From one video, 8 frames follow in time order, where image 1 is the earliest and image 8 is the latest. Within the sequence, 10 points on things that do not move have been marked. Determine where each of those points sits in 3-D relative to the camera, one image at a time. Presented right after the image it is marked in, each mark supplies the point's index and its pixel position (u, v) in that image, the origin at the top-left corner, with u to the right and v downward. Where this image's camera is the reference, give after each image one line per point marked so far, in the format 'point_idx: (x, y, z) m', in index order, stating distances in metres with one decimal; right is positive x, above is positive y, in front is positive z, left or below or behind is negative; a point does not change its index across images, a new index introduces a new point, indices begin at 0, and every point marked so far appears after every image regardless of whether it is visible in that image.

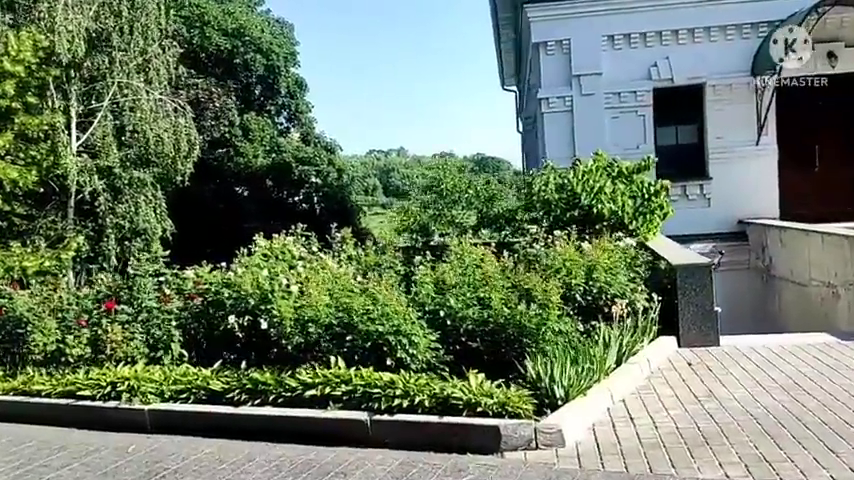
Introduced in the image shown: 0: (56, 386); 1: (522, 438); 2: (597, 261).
0: (-2.9, -1.1, +6.1) m
1: (+0.5, -1.1, +4.4) m
2: (+1.4, -0.2, +6.5) m
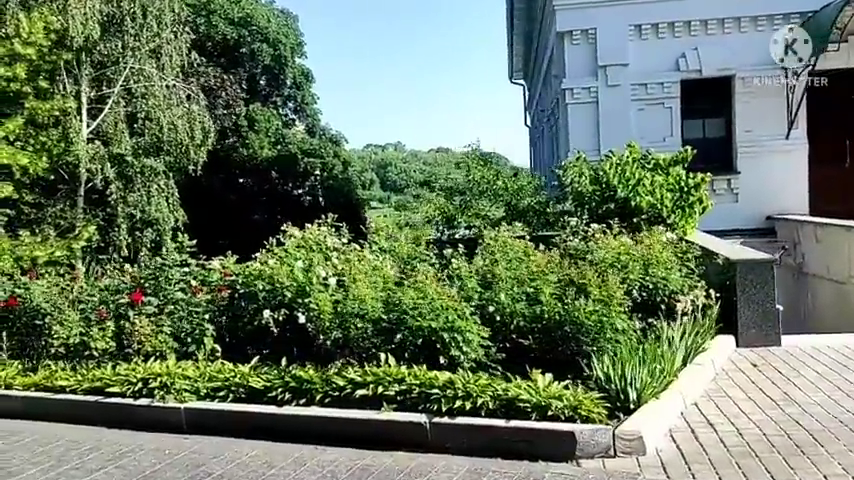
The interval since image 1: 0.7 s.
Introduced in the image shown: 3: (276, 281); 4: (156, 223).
0: (-2.5, -1.0, +5.8) m
1: (+0.9, -1.1, +4.1) m
2: (+1.8, -0.1, +6.2) m
3: (-1.2, -0.3, +6.4) m
4: (-4.5, +0.3, +13.2) m
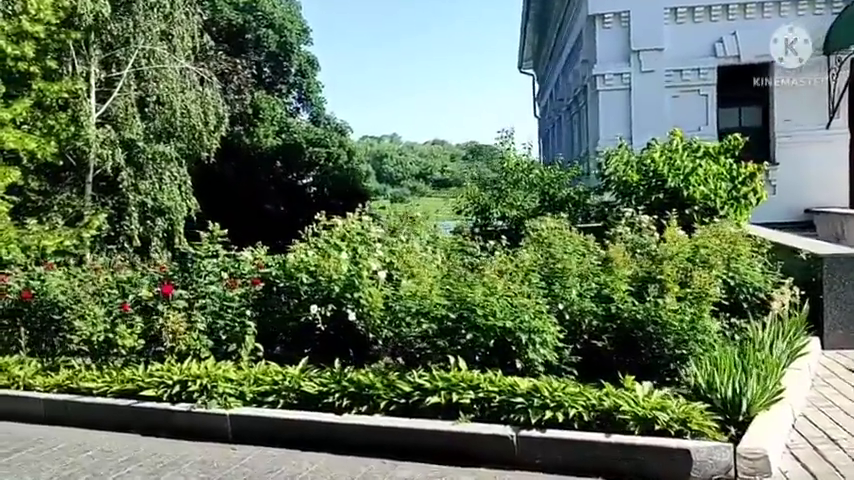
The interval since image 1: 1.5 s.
0: (-2.1, -1.0, +5.2) m
1: (+1.3, -1.0, +3.6) m
2: (+2.2, -0.1, +5.7) m
3: (-0.8, -0.3, +5.8) m
4: (-4.1, +0.5, +12.6) m
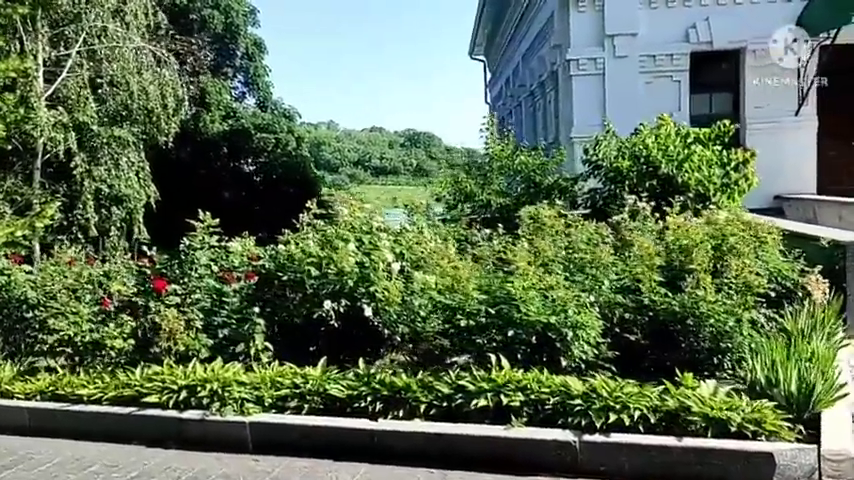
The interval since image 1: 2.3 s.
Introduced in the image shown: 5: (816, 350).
0: (-1.9, -0.9, +4.8) m
1: (+1.6, -1.0, +3.4) m
2: (+2.3, 0.0, +5.5) m
3: (-0.7, -0.2, +5.4) m
4: (-4.5, +0.6, +11.9) m
5: (+2.1, -0.6, +4.4) m
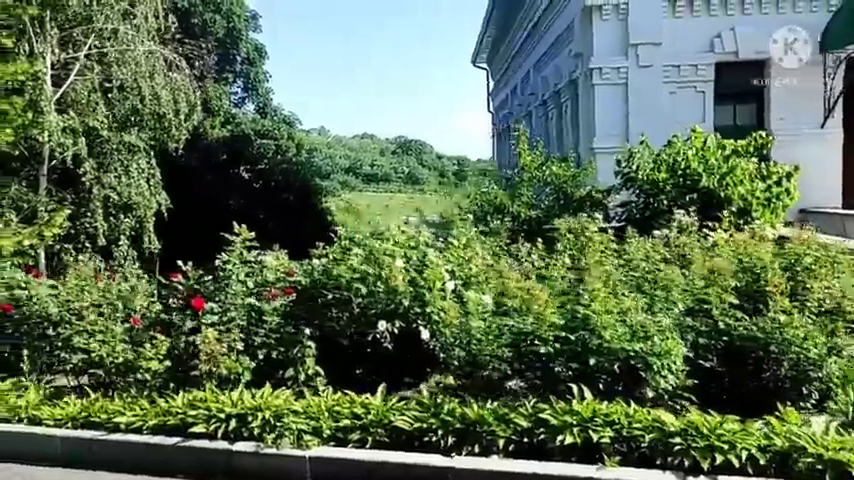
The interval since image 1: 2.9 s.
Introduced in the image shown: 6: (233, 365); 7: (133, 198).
0: (-1.6, -1.0, +4.4) m
1: (+2.0, -1.1, +3.1) m
2: (+2.7, -0.1, +5.3) m
3: (-0.3, -0.3, +5.1) m
4: (-4.3, +0.5, +11.6) m
5: (+2.5, -0.7, +4.1) m
6: (-1.2, -0.8, +4.9) m
7: (-4.3, +0.6, +11.5) m
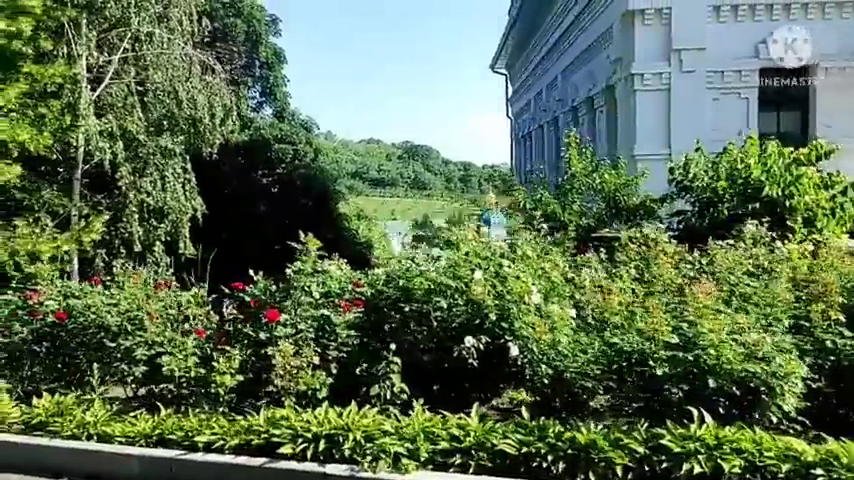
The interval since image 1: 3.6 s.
0: (-1.1, -1.1, +4.2) m
1: (+2.5, -1.1, +2.8) m
2: (+3.2, -0.2, +5.0) m
3: (+0.2, -0.4, +4.9) m
4: (-3.7, +0.4, +11.4) m
5: (+3.0, -0.8, +3.9) m
6: (-0.7, -0.8, +4.7) m
7: (-3.7, +0.5, +11.3) m
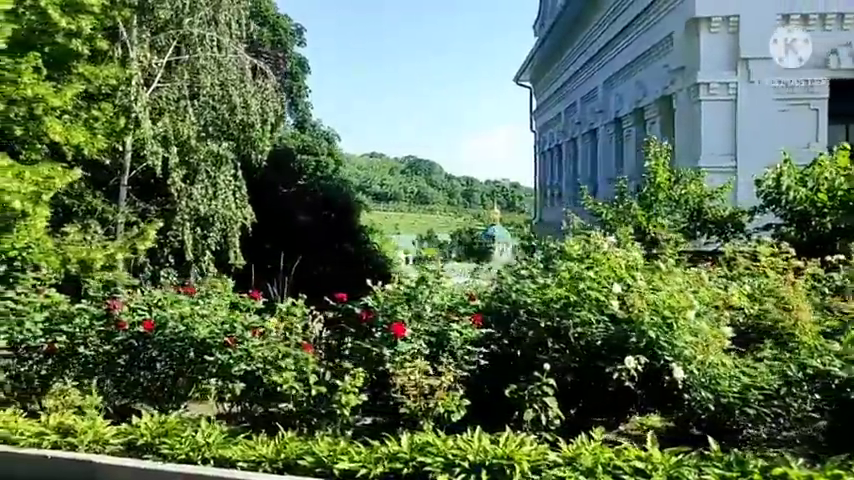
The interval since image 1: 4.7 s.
0: (-0.3, -1.1, +3.8) m
1: (+3.3, -1.2, +2.4) m
2: (+4.0, -0.3, +4.6) m
3: (+1.0, -0.4, +4.5) m
4: (-2.9, +0.3, +11.0) m
5: (+3.8, -0.9, +3.4) m
6: (+0.1, -0.9, +4.3) m
7: (-2.9, +0.4, +10.9) m
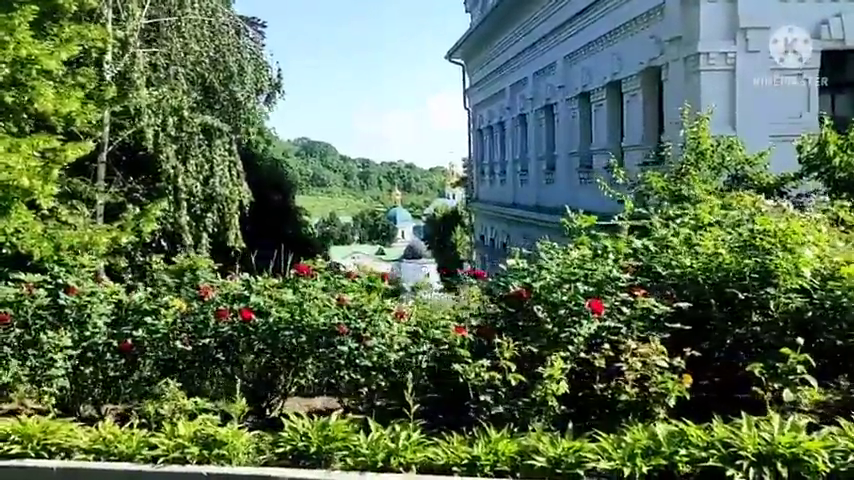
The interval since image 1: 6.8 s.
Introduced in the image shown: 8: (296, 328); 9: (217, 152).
0: (+0.8, -0.9, +3.3) m
1: (+4.5, -1.0, +2.4) m
2: (+4.9, 0.0, +4.6) m
3: (+2.0, -0.2, +4.1) m
4: (-2.7, +0.5, +10.1) m
5: (+4.9, -0.6, +3.5) m
6: (+1.1, -0.7, +3.8) m
7: (-2.7, +0.6, +10.0) m
8: (-0.8, -0.6, +4.7) m
9: (-2.7, +1.1, +10.0) m
